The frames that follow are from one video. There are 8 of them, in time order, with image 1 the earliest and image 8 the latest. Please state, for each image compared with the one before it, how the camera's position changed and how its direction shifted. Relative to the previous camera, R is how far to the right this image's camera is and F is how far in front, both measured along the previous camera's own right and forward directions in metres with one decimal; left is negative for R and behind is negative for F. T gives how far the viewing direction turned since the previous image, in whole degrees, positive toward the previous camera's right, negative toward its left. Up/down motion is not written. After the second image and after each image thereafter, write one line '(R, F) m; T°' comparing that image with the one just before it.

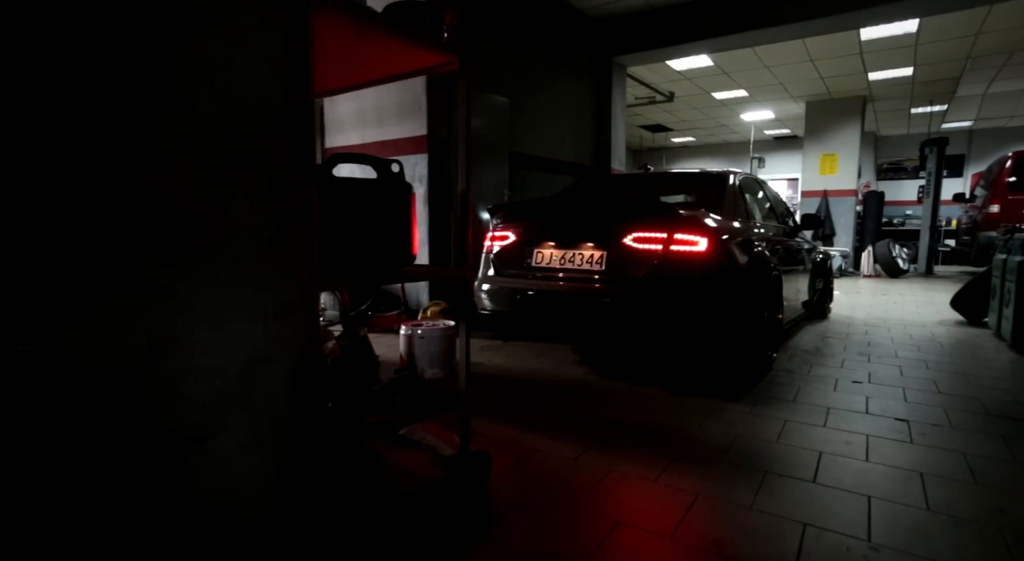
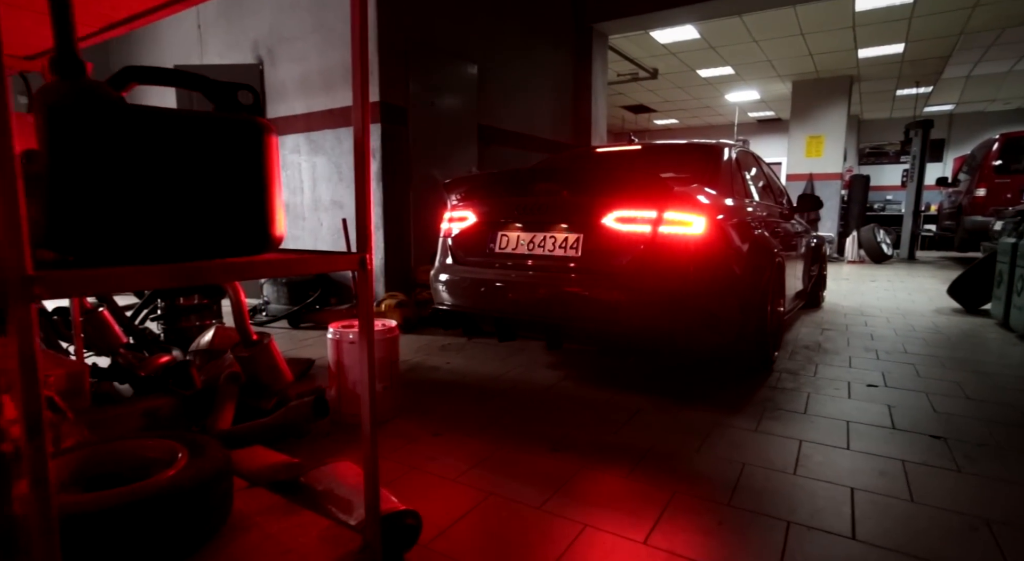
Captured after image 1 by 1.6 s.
(+0.1, +0.6) m; +2°
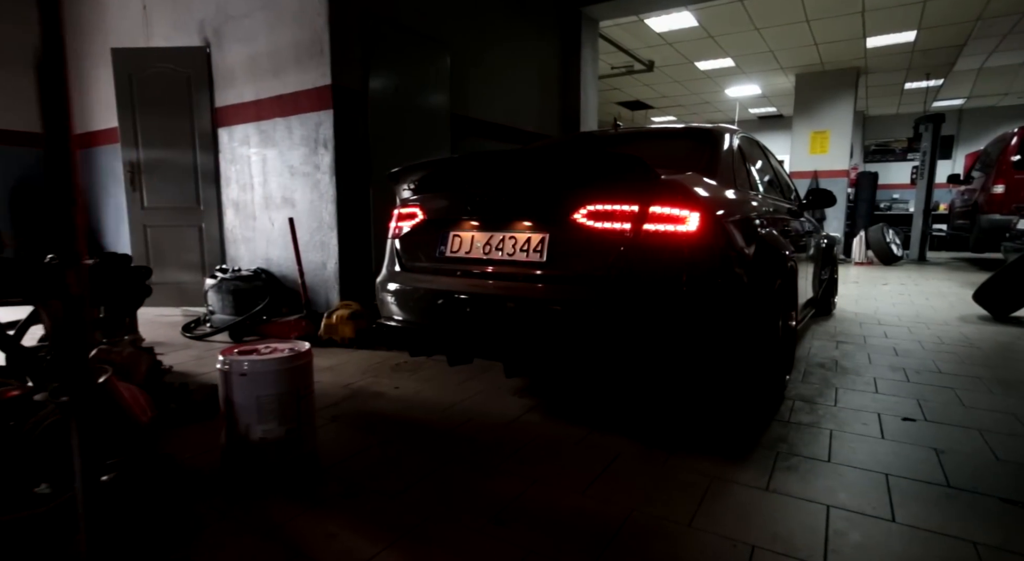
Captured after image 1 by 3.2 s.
(+0.2, +0.5) m; 0°
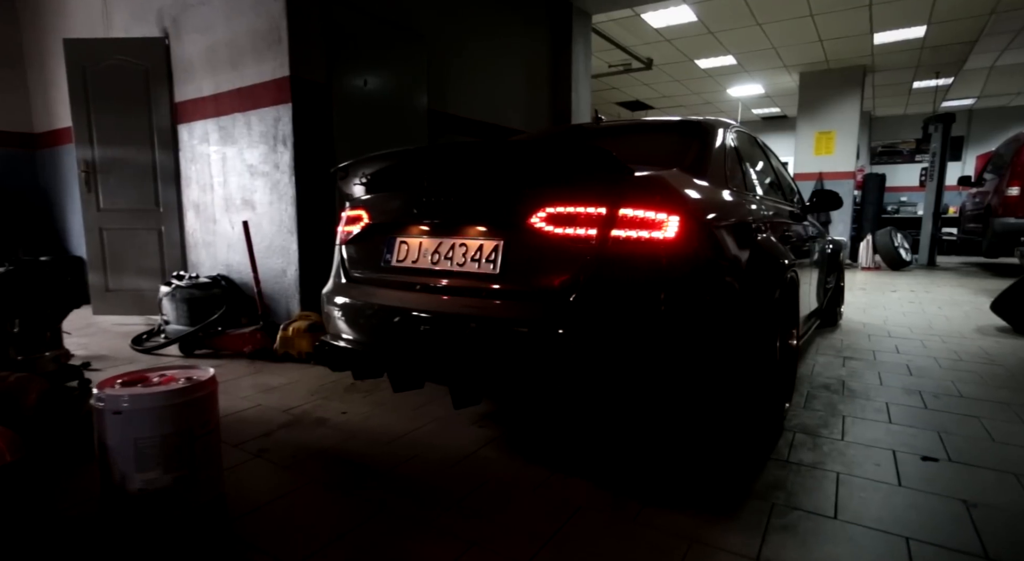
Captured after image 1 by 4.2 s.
(+0.2, +0.3) m; 0°
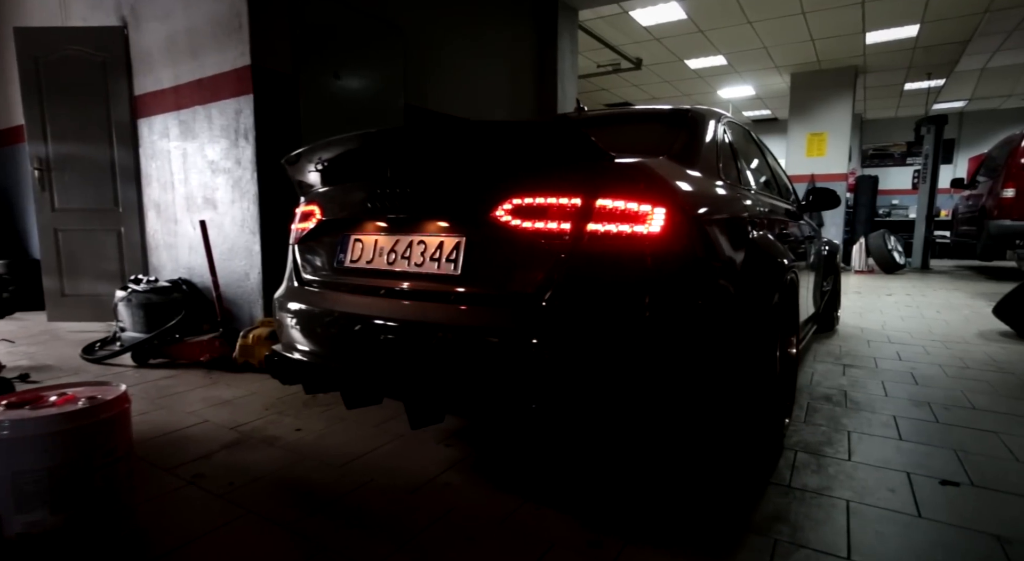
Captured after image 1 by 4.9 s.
(+0.1, +0.2) m; +1°
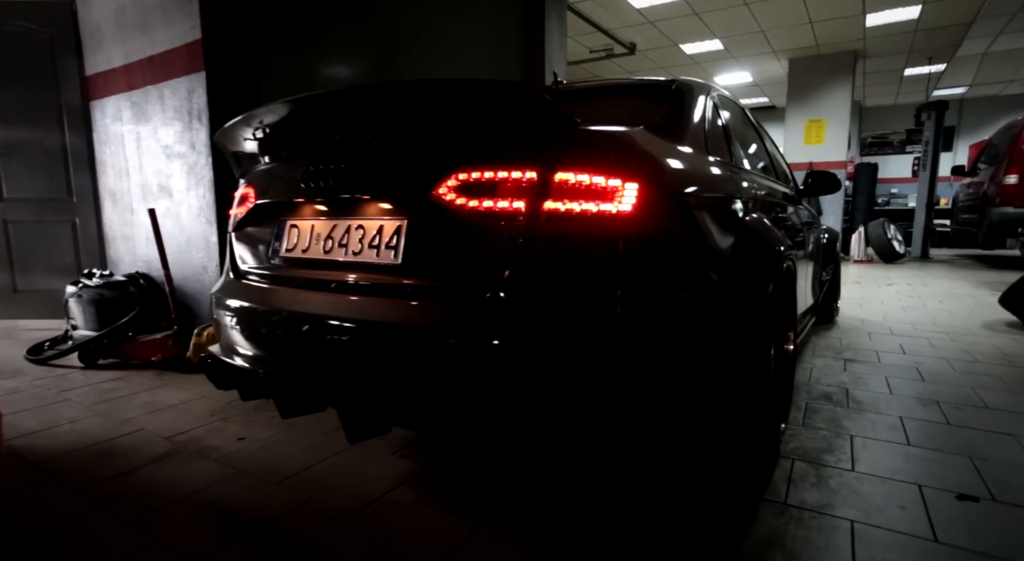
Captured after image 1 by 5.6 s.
(+0.1, +0.2) m; 0°
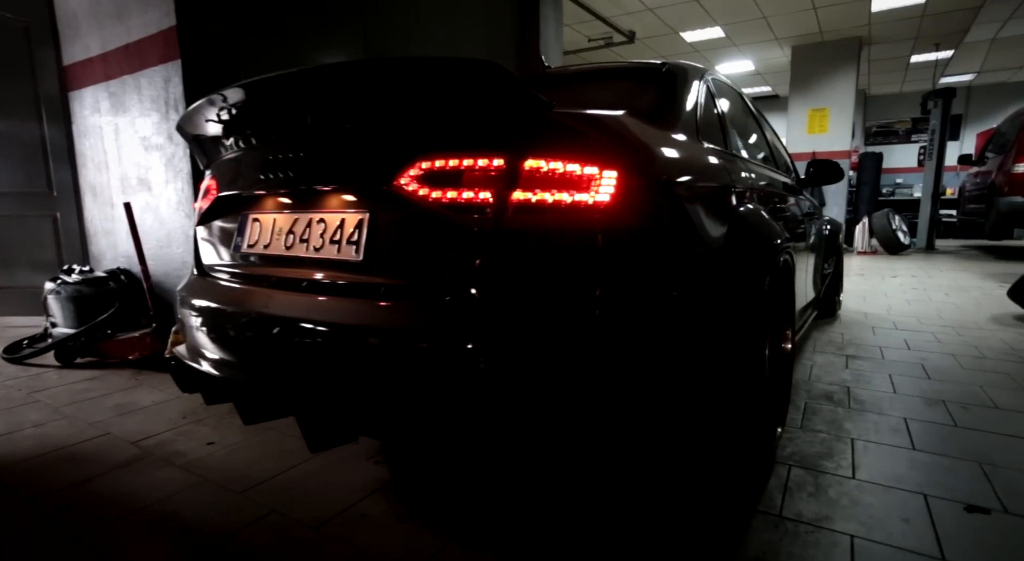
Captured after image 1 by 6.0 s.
(+0.1, +0.1) m; 0°
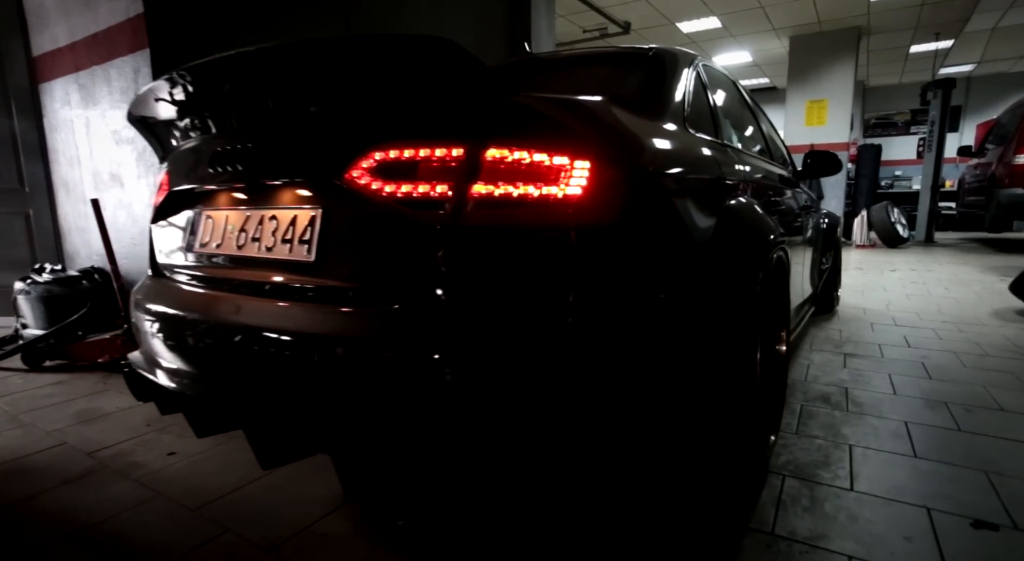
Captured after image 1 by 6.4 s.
(+0.1, +0.1) m; 0°
